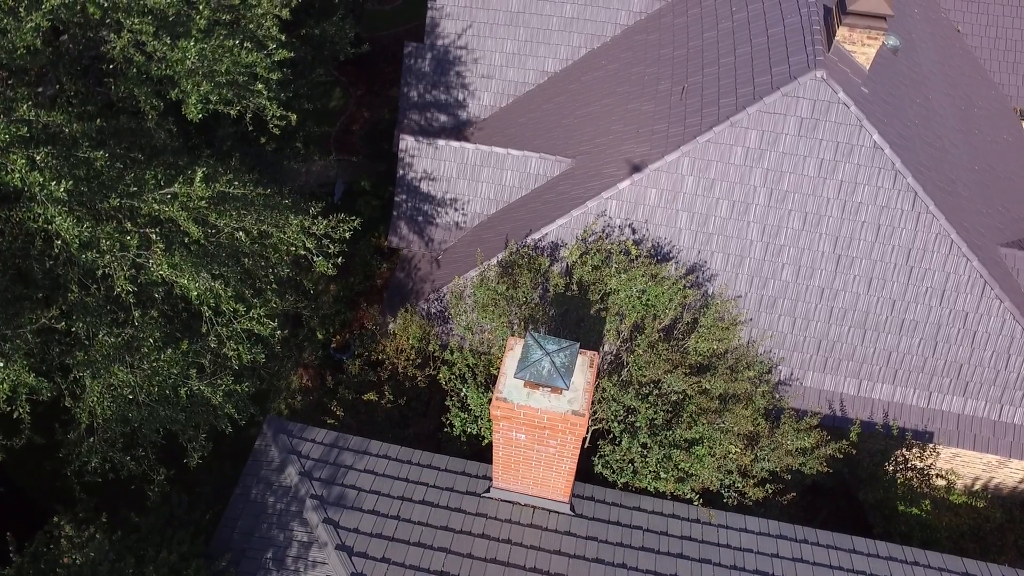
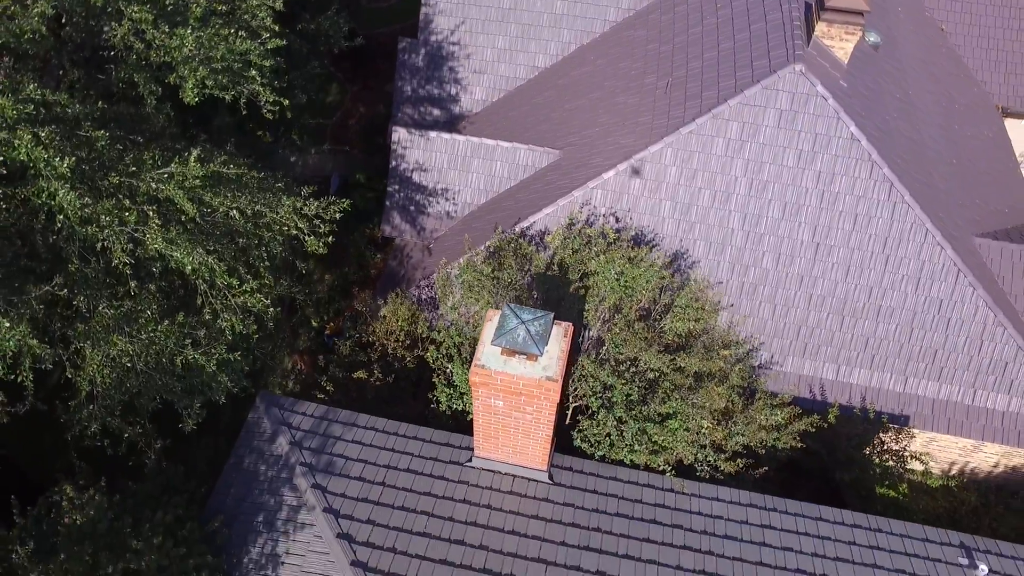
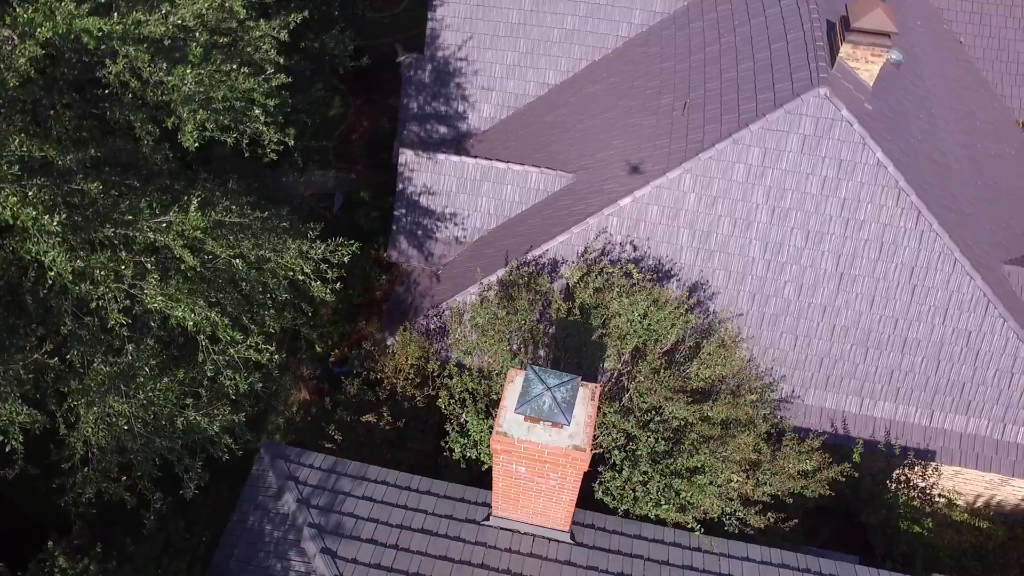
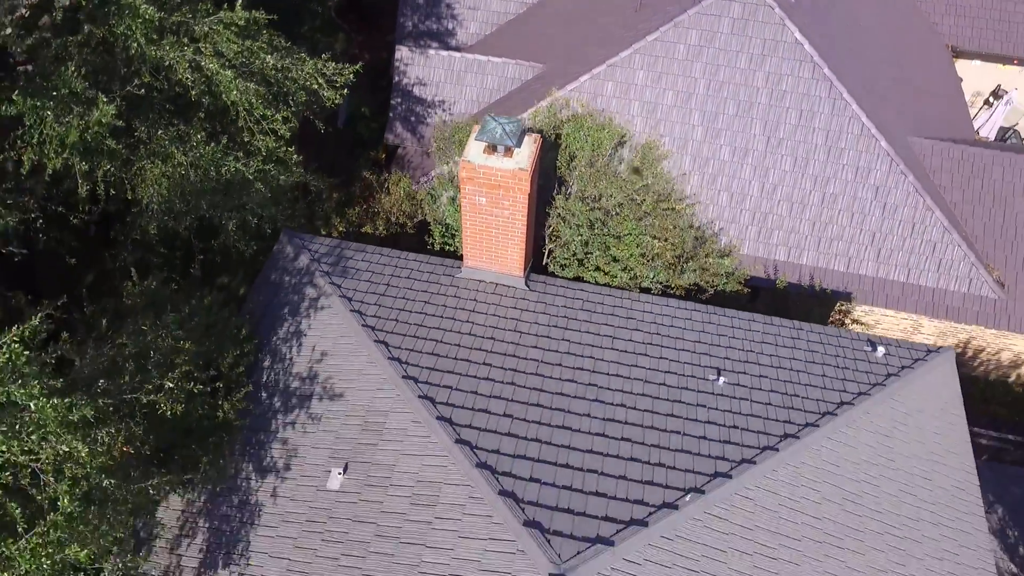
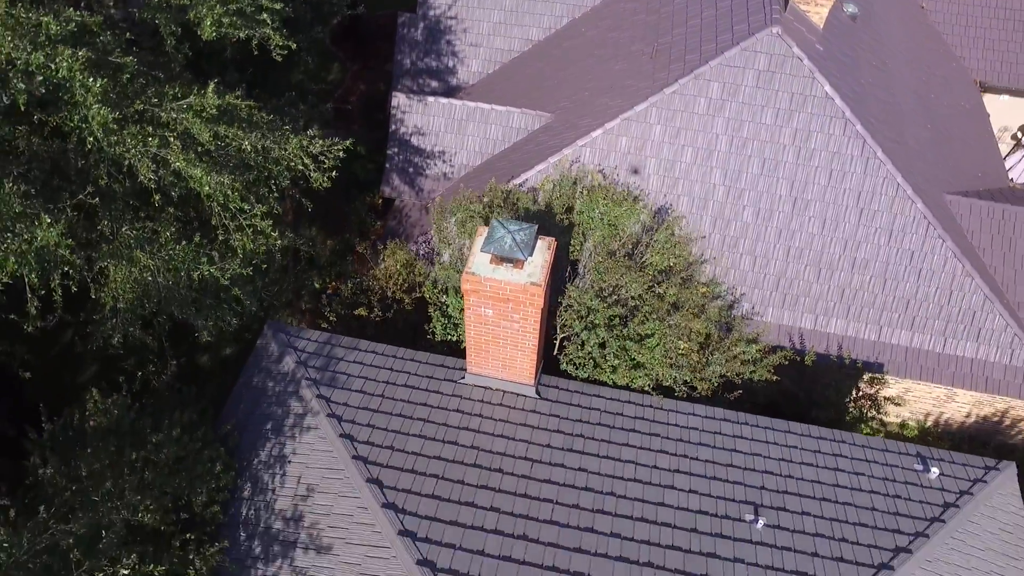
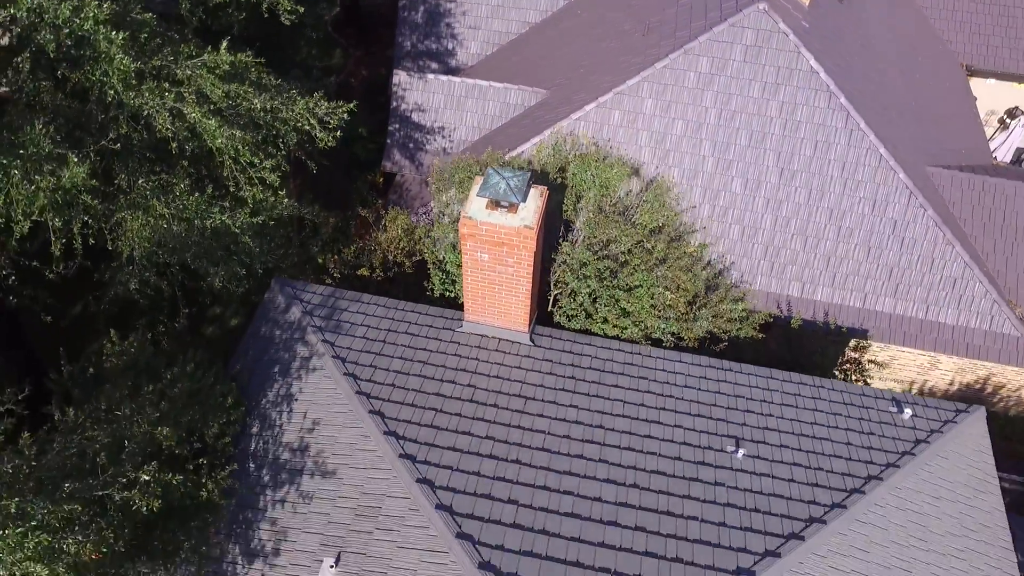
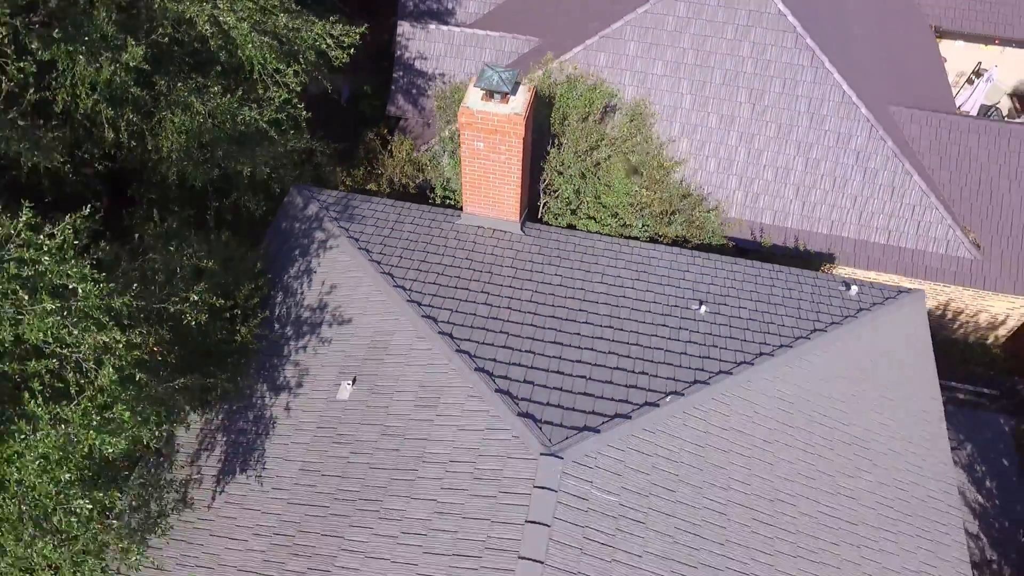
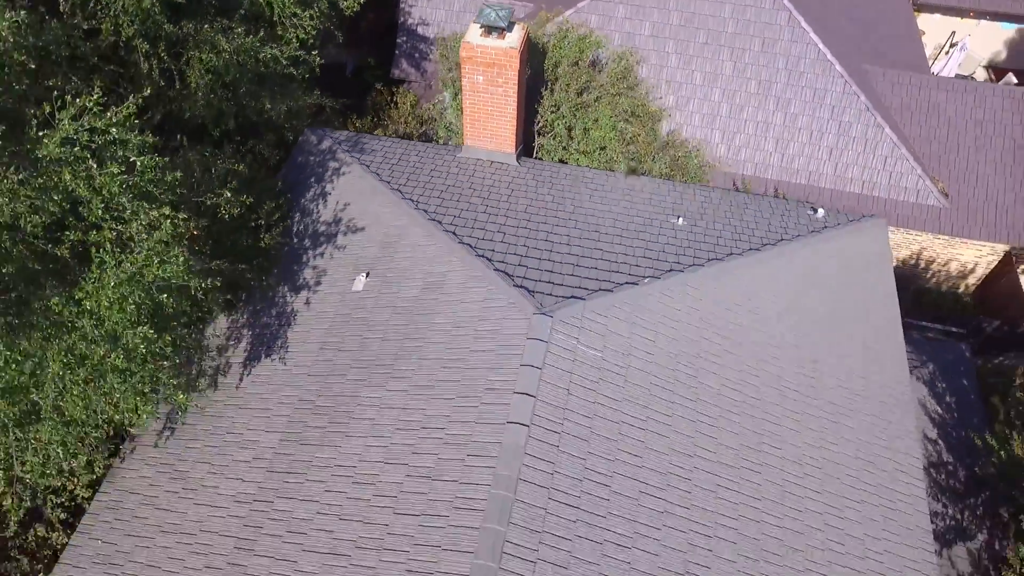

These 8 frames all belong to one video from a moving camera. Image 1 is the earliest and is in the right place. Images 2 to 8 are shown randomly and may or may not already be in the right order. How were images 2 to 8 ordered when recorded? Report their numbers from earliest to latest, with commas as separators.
3, 2, 5, 6, 4, 7, 8
